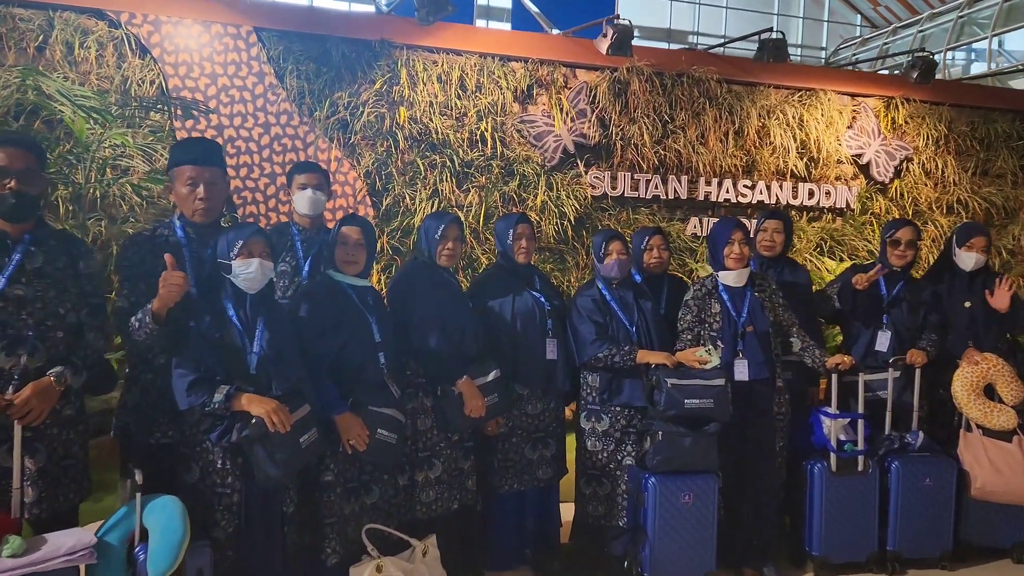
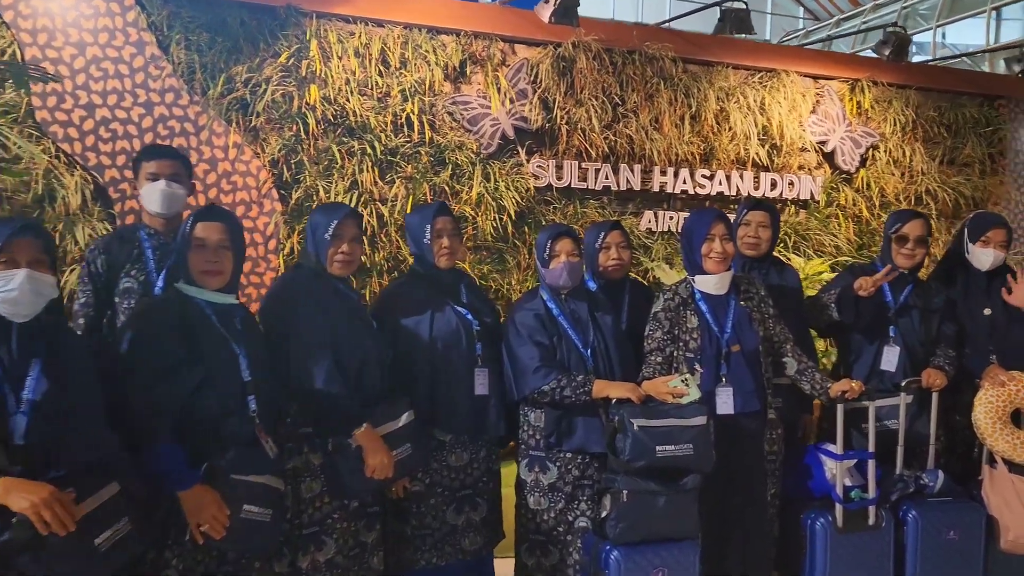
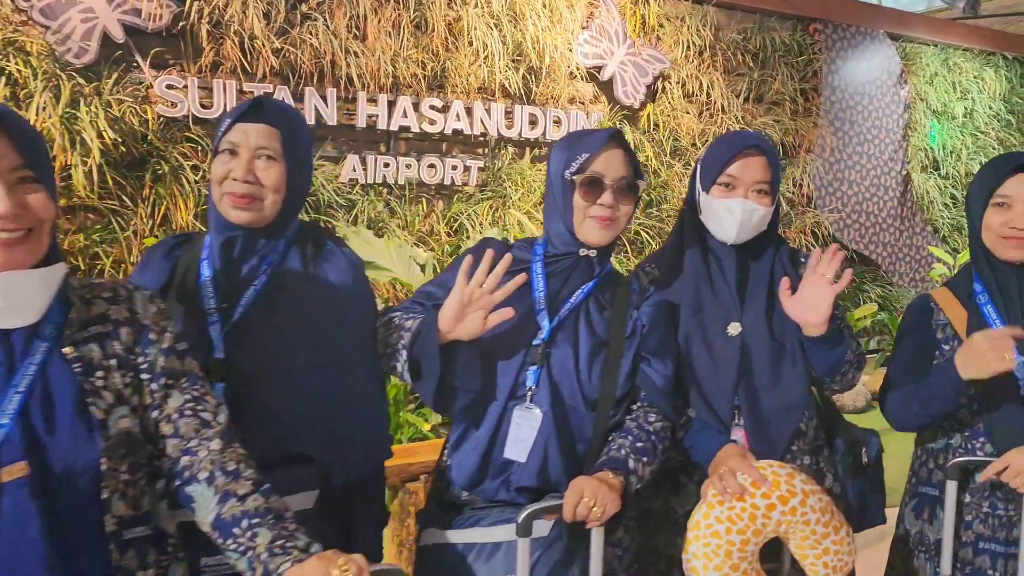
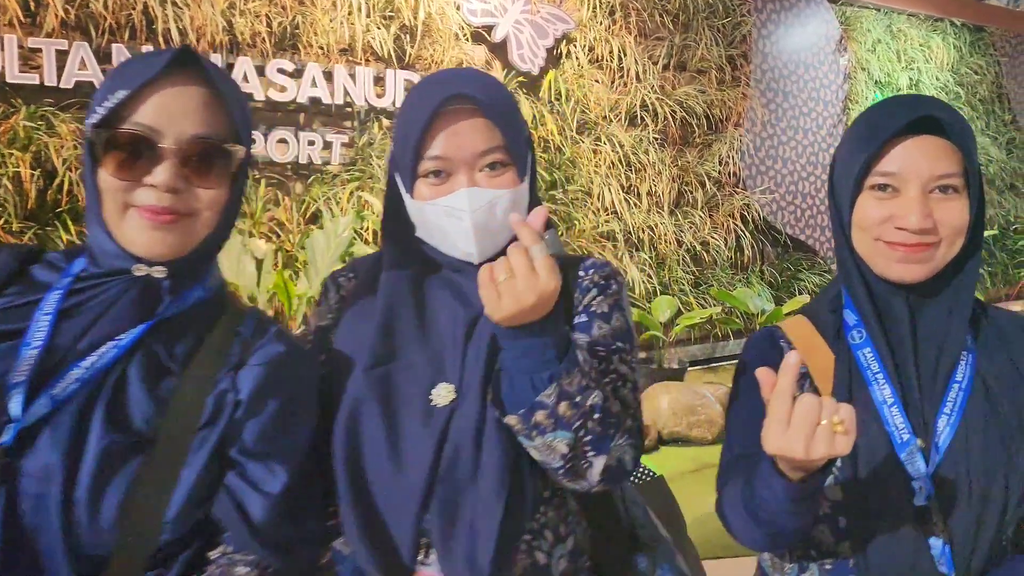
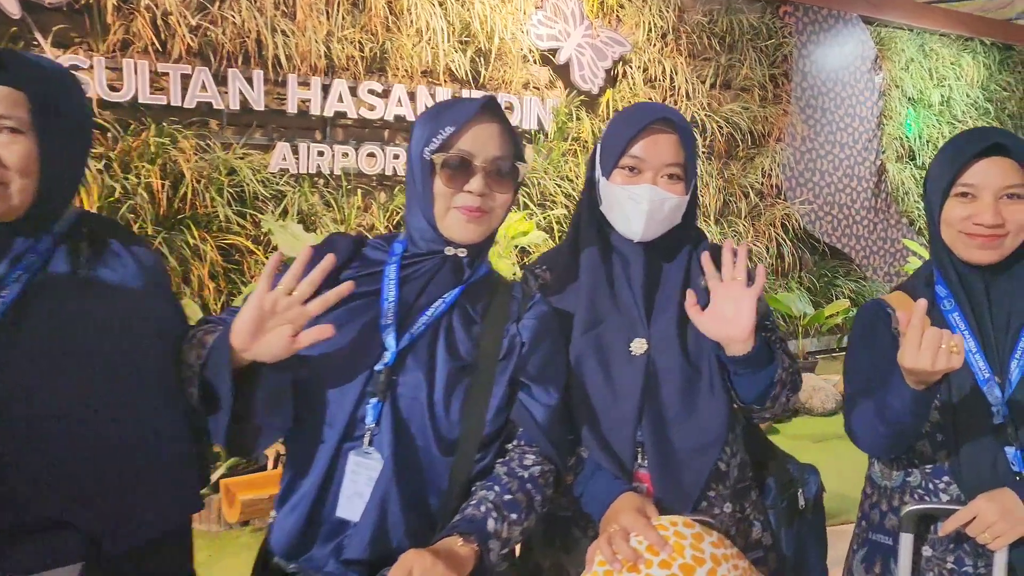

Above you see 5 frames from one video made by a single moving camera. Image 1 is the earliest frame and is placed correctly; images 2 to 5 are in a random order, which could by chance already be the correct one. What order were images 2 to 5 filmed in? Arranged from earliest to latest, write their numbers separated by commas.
2, 3, 5, 4
